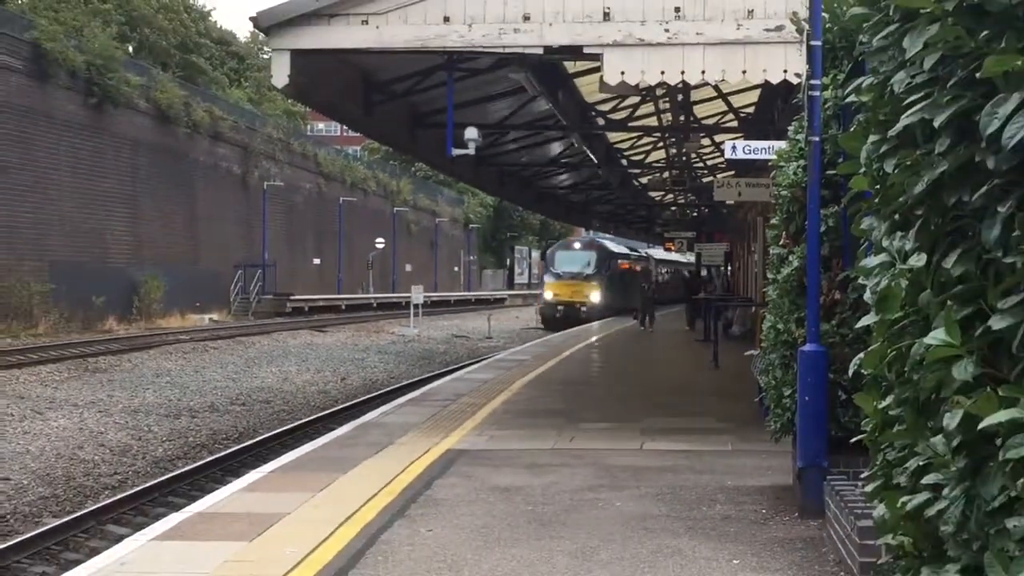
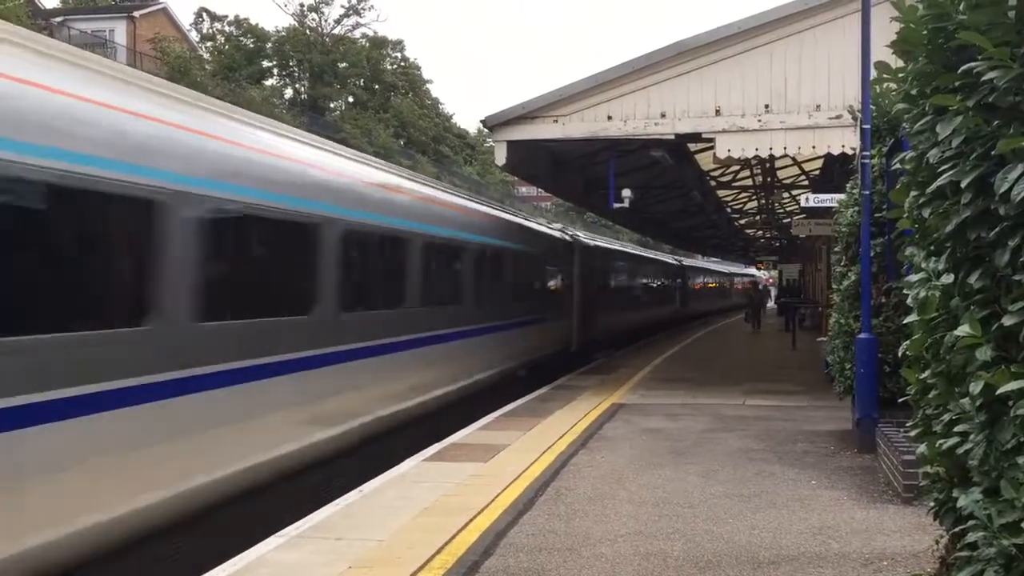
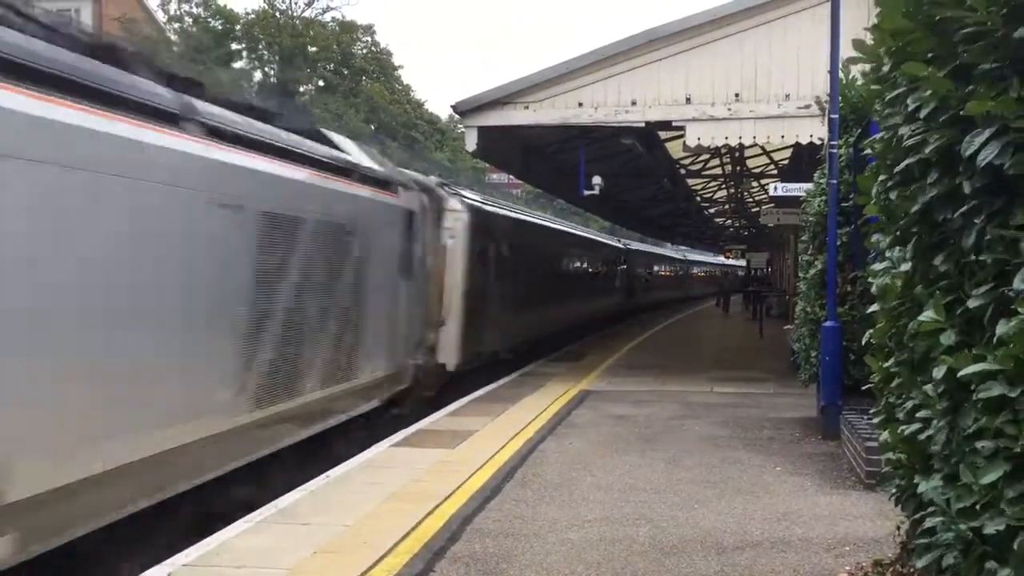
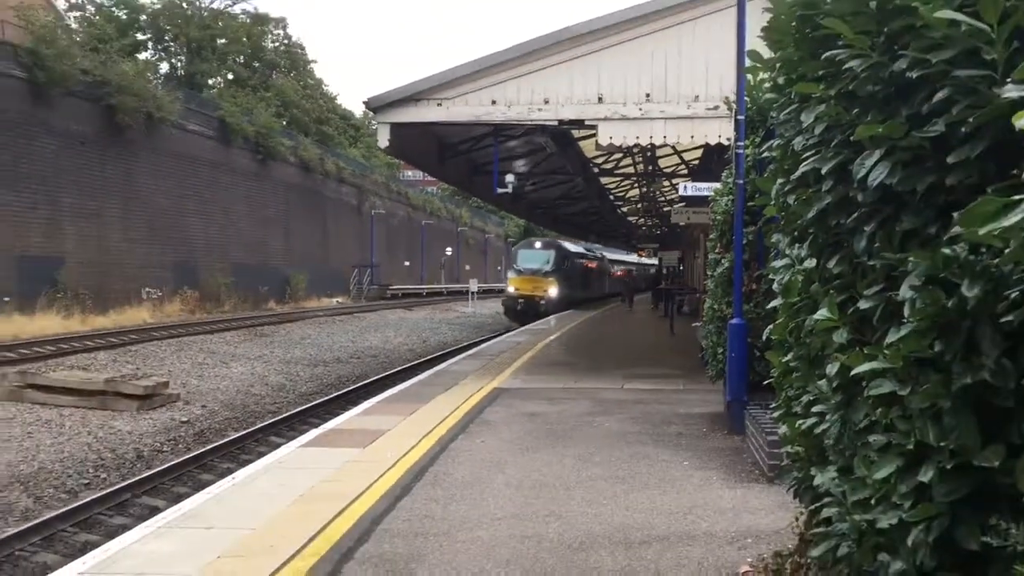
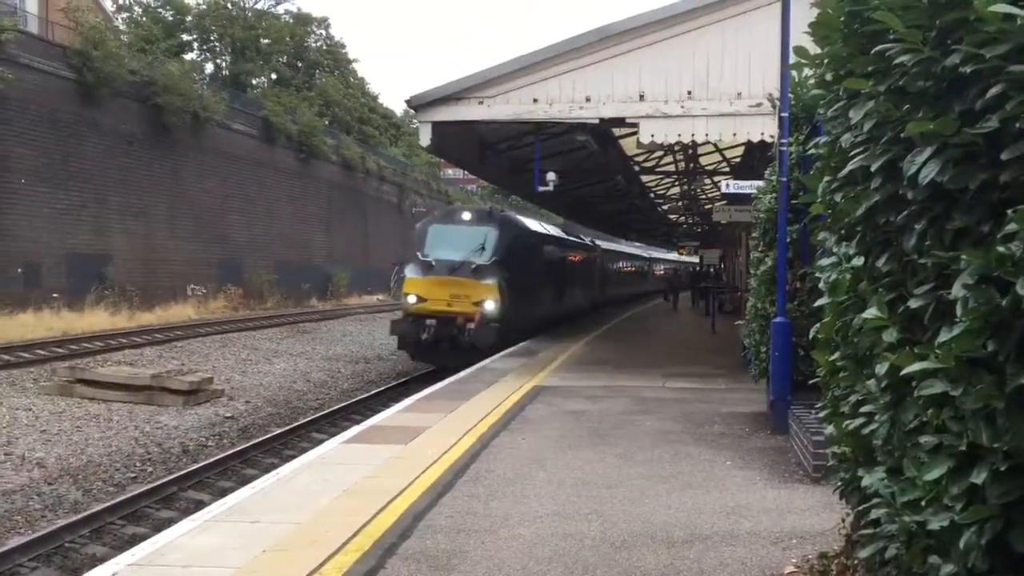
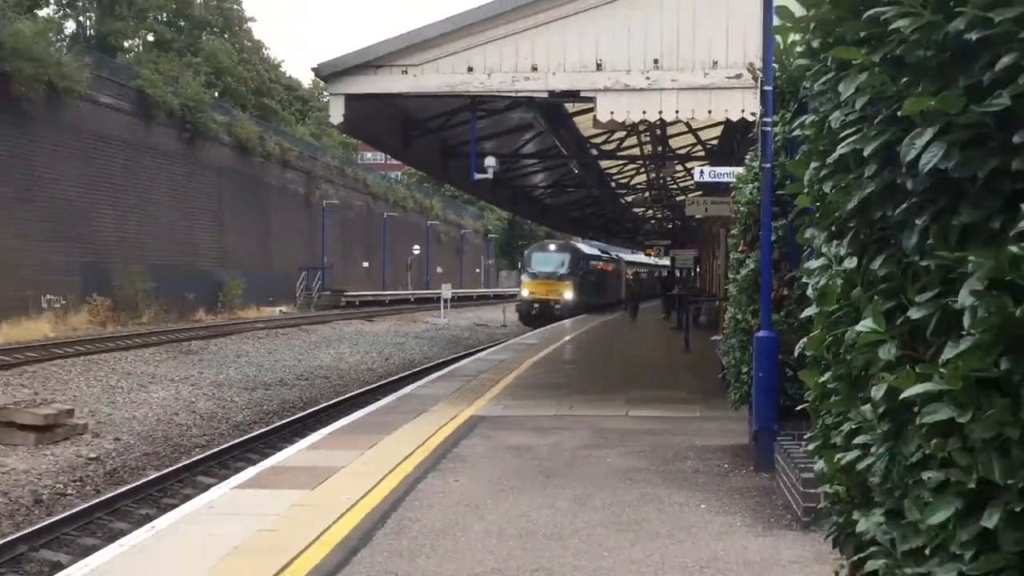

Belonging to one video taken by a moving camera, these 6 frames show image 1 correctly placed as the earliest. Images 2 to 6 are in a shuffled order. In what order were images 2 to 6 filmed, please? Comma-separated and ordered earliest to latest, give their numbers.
6, 4, 5, 3, 2
